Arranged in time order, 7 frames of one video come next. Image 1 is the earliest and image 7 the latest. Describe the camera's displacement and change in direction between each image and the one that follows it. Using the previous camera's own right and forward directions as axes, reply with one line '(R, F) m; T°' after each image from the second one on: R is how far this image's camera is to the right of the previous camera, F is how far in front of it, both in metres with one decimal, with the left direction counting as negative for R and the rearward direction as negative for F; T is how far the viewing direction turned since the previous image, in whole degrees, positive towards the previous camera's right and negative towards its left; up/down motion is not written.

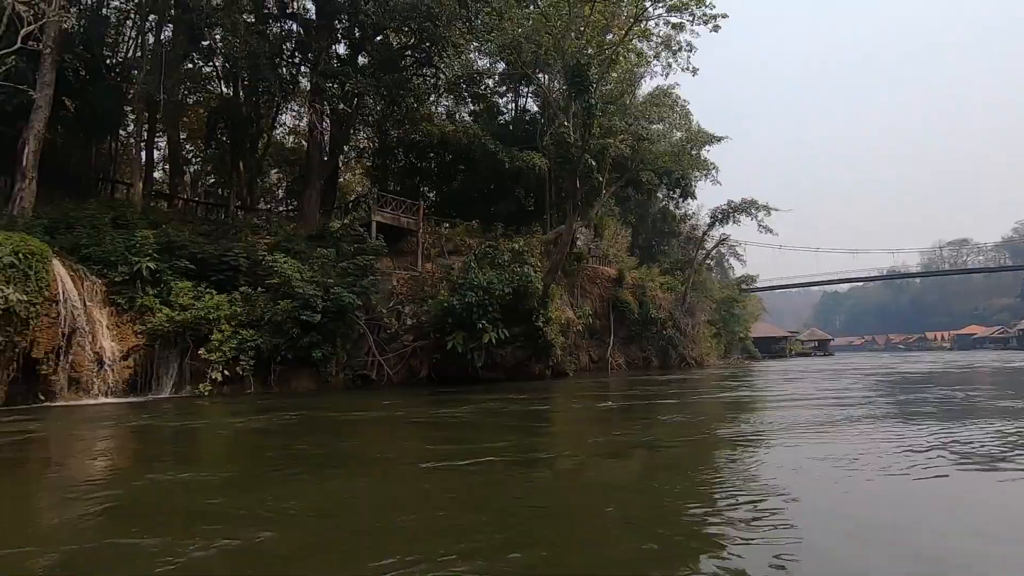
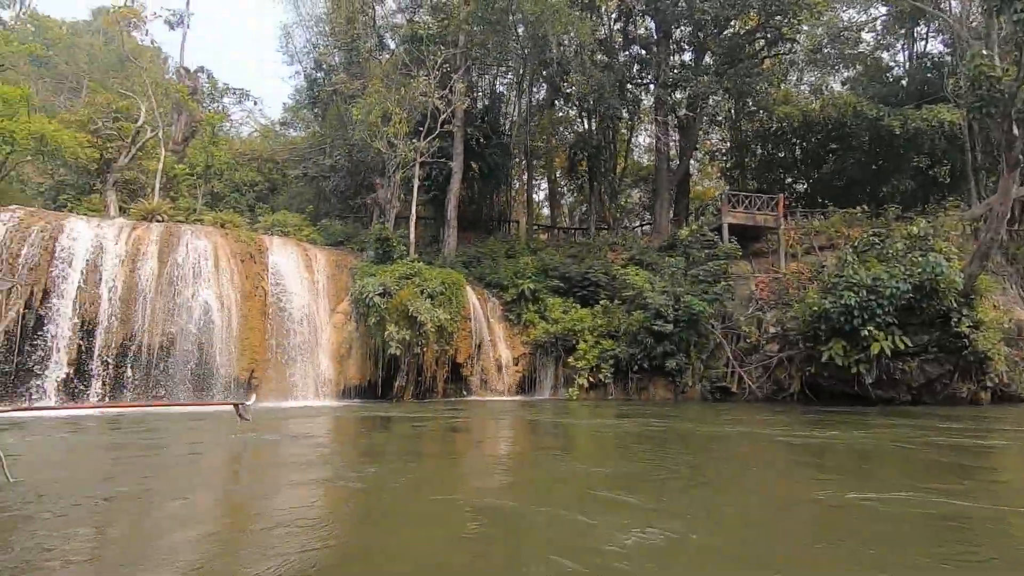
(+0.4, +0.5) m; -38°
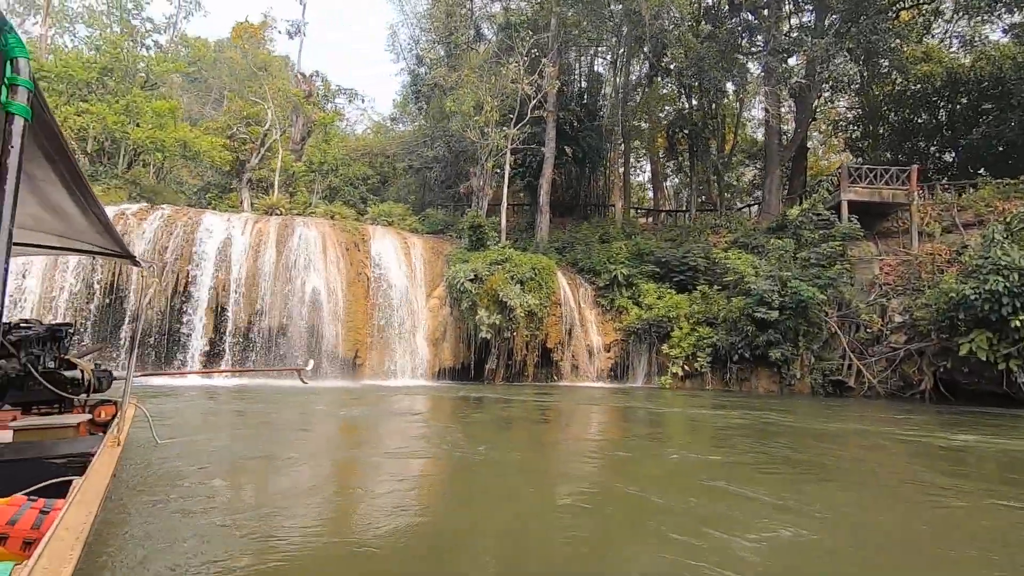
(+0.4, 0.0) m; -11°
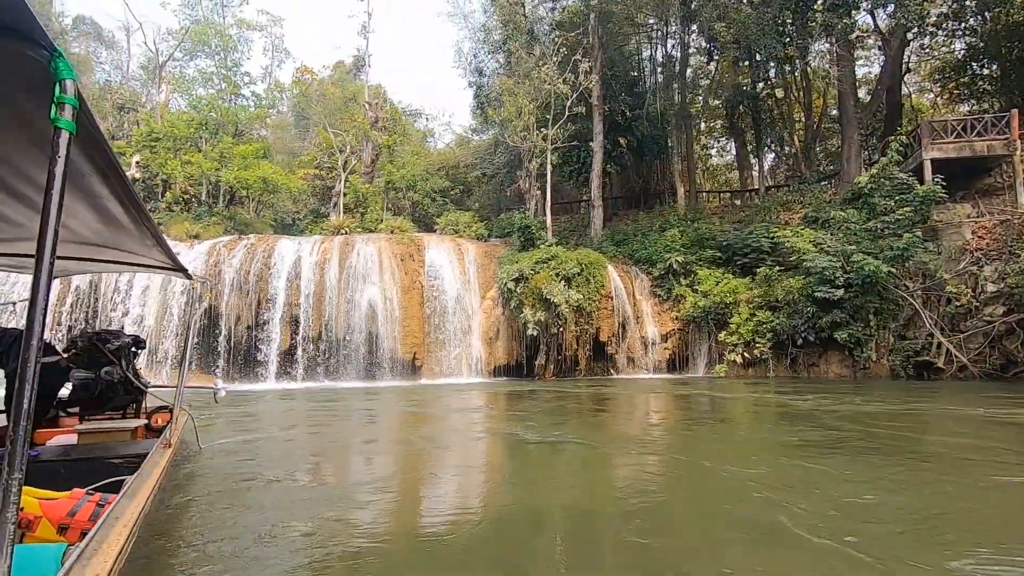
(+1.7, -0.3) m; -12°
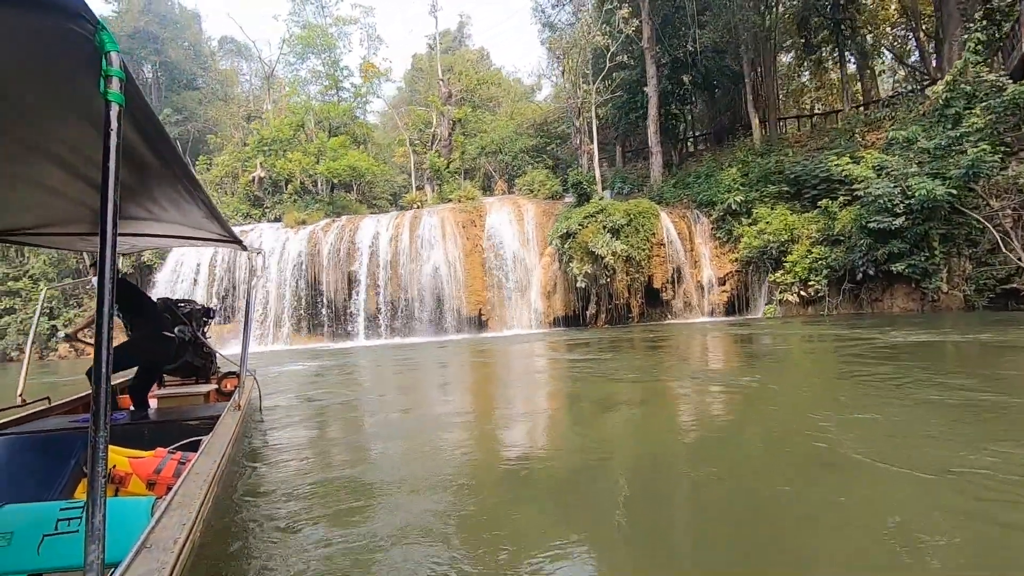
(+2.5, -0.8) m; -15°
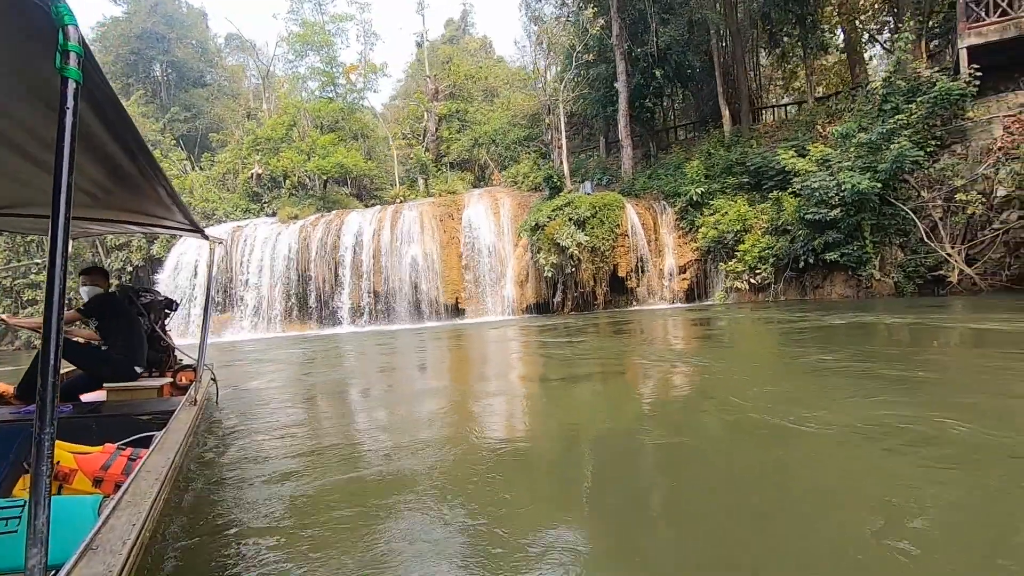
(+1.3, -1.0) m; -2°
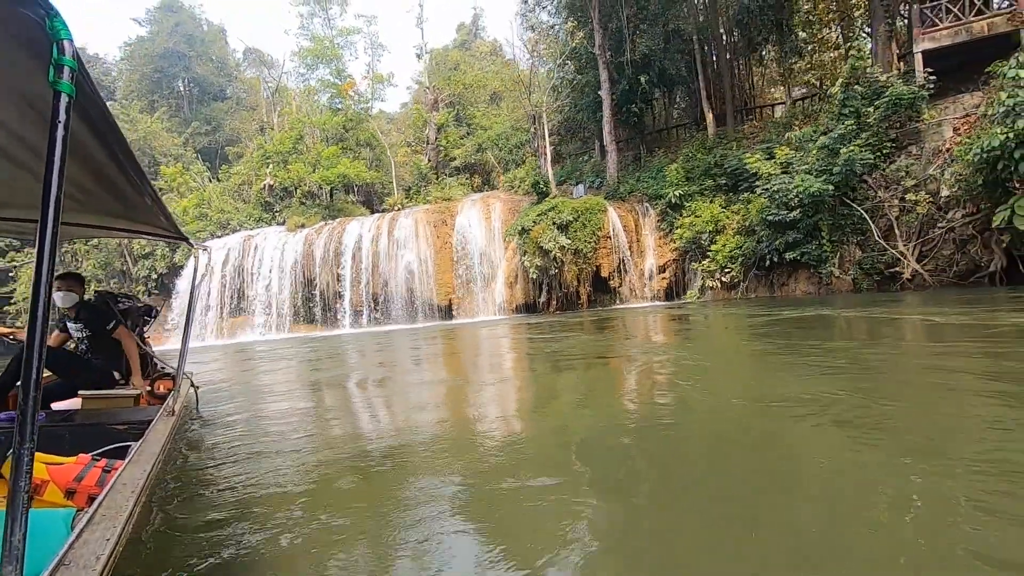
(+1.1, -0.9) m; -3°
